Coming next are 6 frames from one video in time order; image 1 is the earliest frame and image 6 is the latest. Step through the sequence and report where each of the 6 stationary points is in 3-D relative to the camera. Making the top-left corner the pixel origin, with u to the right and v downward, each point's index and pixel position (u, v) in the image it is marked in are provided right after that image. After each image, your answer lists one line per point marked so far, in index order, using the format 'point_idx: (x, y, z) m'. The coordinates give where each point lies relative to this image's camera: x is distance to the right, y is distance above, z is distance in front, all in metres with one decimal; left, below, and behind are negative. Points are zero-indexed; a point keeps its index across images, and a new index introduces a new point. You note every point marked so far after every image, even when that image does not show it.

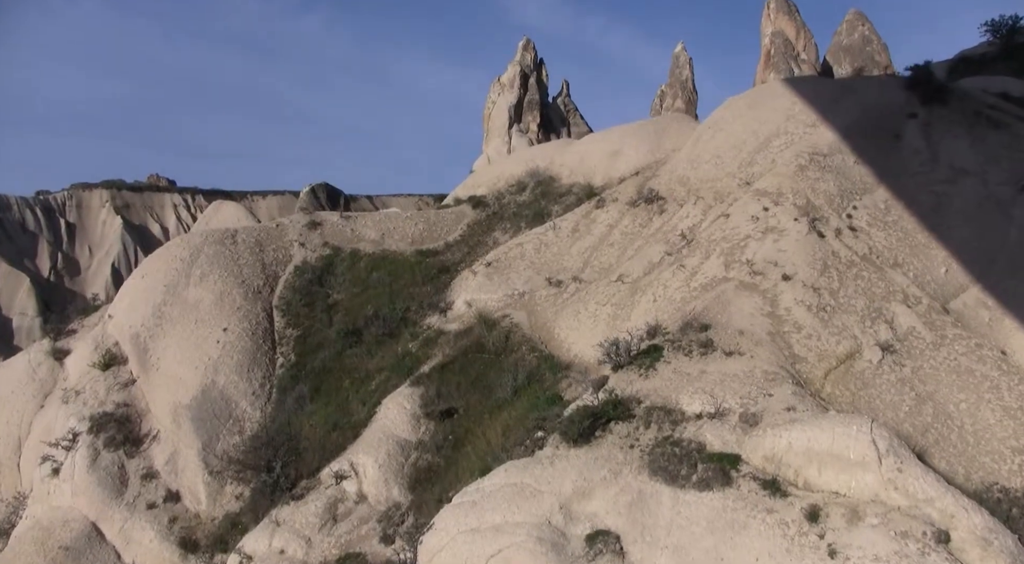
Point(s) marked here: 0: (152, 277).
0: (-7.1, +0.1, +19.7) m
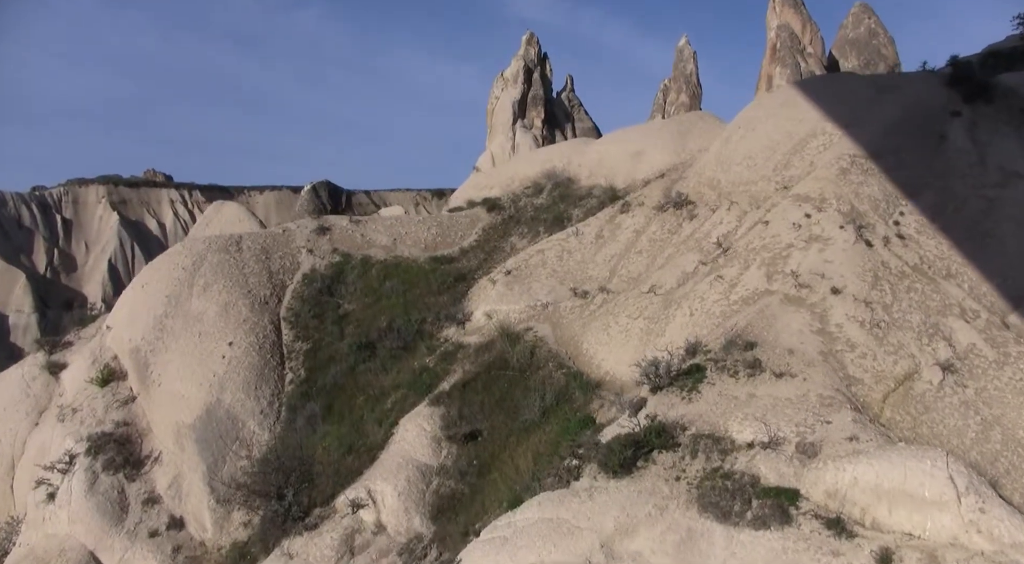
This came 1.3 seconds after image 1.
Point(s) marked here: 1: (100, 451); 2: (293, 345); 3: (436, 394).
0: (-6.7, -0.1, +18.6) m
1: (-6.9, -2.8, +16.5) m
2: (-4.0, -1.2, +18.0) m
3: (-1.2, -1.8, +15.6) m
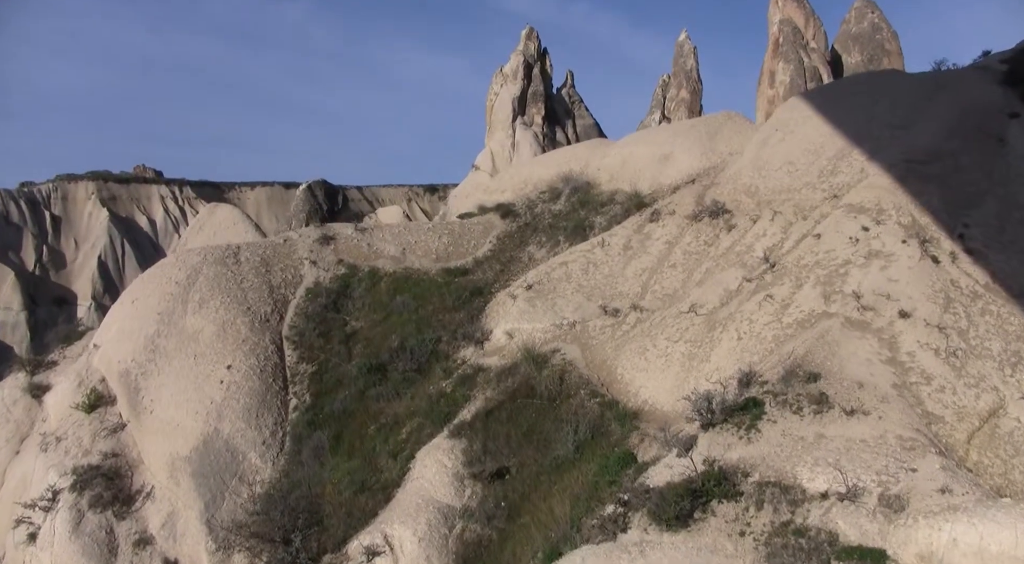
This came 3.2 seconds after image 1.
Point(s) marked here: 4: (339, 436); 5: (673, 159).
0: (-6.4, -0.4, +17.2) m
1: (-6.5, -3.1, +15.1) m
2: (-3.6, -1.4, +16.6) m
3: (-0.8, -2.0, +14.2) m
4: (-2.6, -2.4, +15.2) m
5: (+3.2, +2.4, +19.5) m
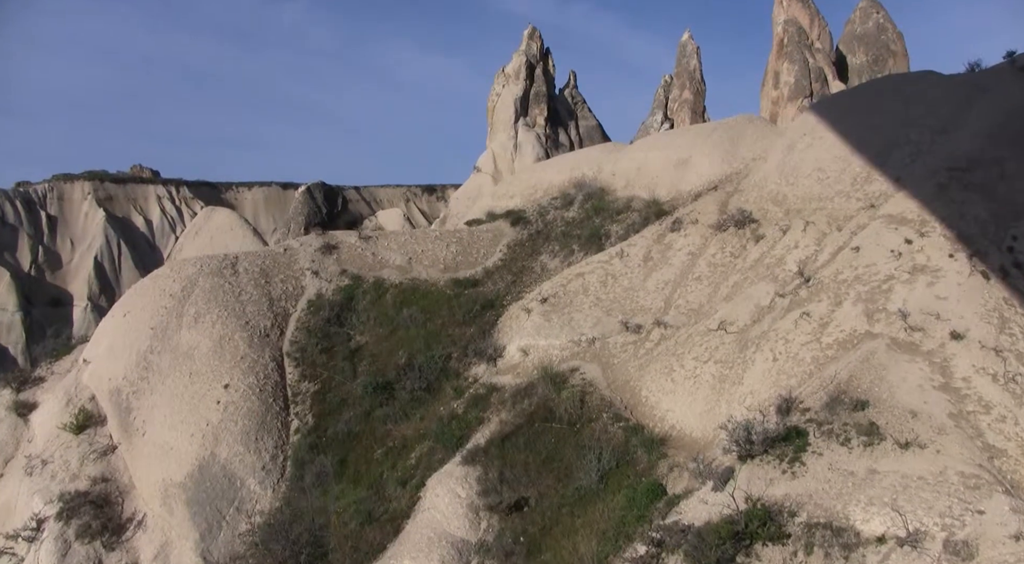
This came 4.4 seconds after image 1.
0: (-6.2, -0.6, +16.2) m
1: (-6.2, -3.3, +14.1) m
2: (-3.4, -1.6, +15.6) m
3: (-0.6, -2.2, +13.3) m
4: (-2.4, -2.6, +14.2) m
5: (+3.4, +2.2, +18.6) m
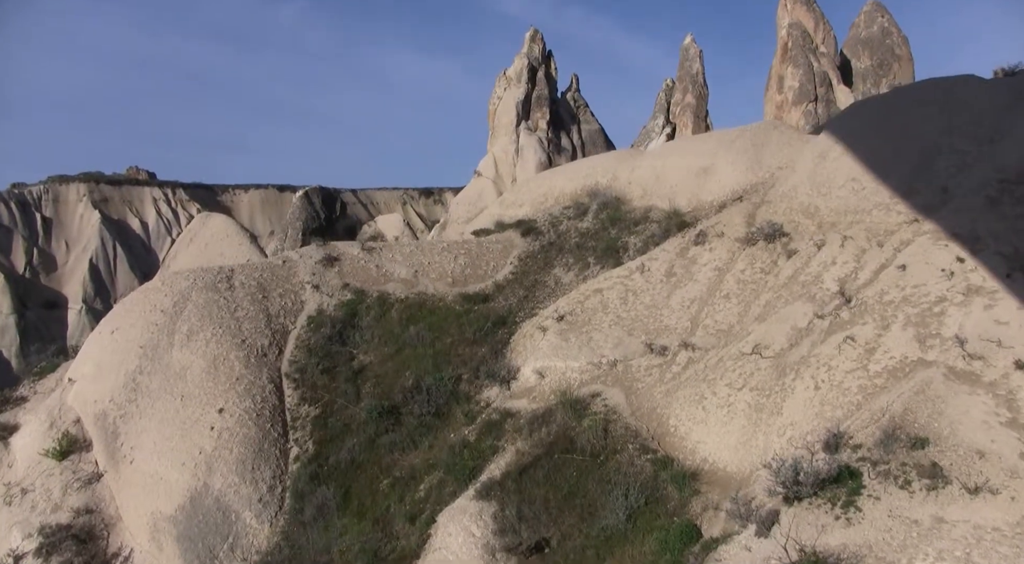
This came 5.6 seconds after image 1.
0: (-5.9, -0.8, +15.2) m
1: (-6.0, -3.5, +13.1) m
2: (-3.2, -1.9, +14.6) m
3: (-0.3, -2.5, +12.3) m
4: (-2.2, -2.8, +13.2) m
5: (+3.6, +1.9, +17.6) m
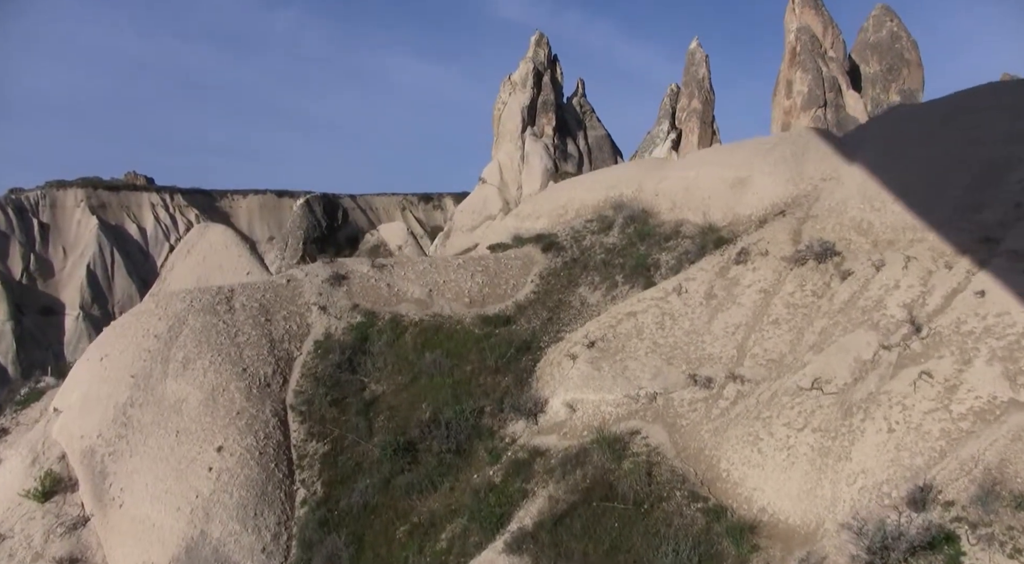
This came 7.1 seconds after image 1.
0: (-5.6, -1.1, +13.9) m
1: (-5.7, -3.9, +11.8) m
2: (-2.8, -2.2, +13.3) m
3: (0.0, -2.8, +11.0) m
4: (-1.8, -3.1, +11.9) m
5: (+4.0, +1.6, +16.3) m
